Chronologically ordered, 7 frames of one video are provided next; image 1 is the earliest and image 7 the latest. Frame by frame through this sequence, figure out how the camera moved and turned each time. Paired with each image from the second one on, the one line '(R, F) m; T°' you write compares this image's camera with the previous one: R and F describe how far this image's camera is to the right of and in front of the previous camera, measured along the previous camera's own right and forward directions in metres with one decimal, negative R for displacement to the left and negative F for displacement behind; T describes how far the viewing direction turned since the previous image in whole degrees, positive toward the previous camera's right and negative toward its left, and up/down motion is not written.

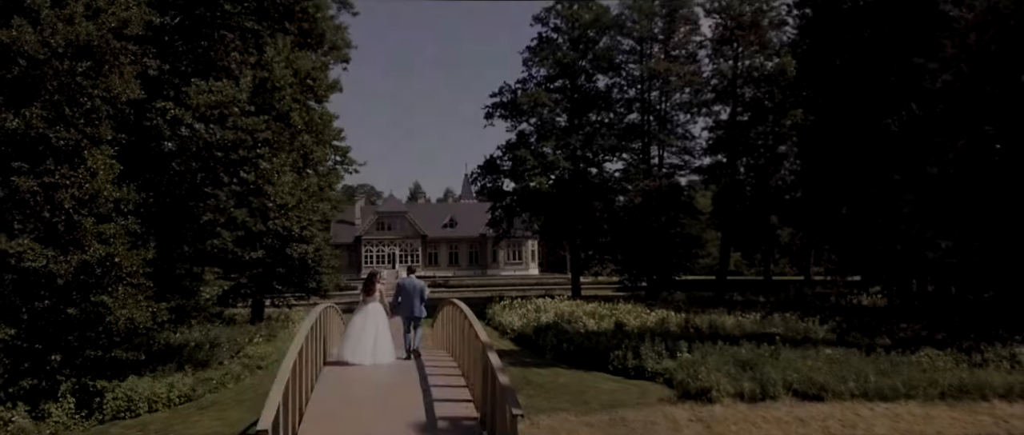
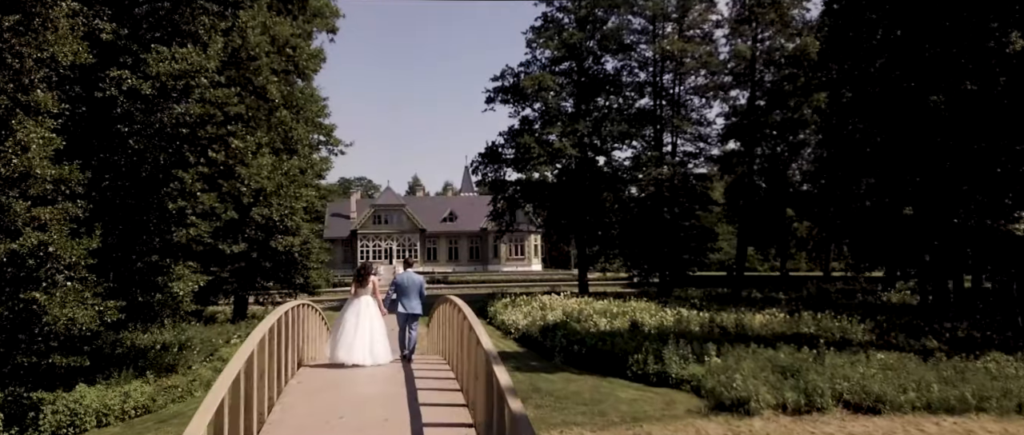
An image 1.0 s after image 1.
(-0.1, +2.1) m; 0°
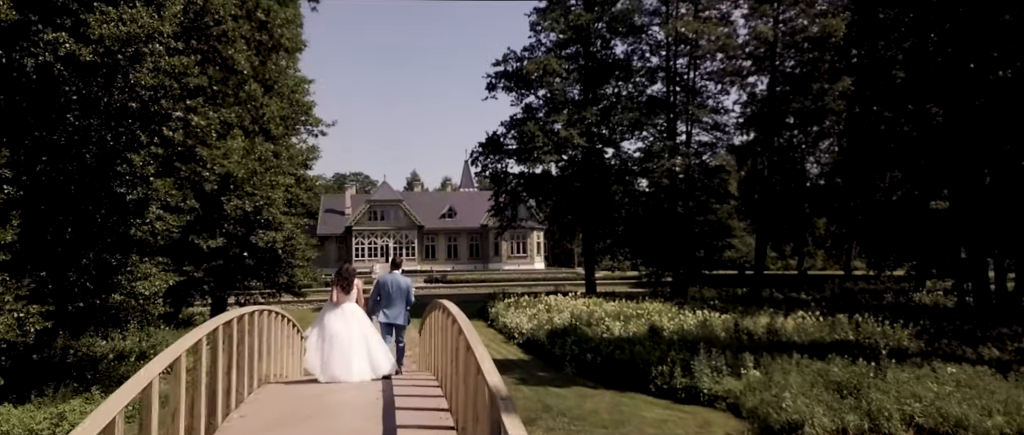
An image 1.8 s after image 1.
(-0.1, +2.1) m; 0°
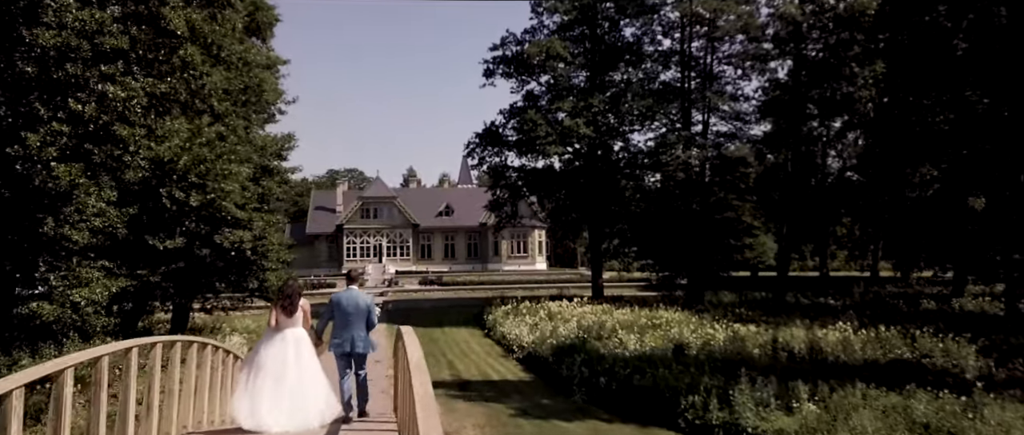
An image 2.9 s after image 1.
(+0.1, +2.6) m; 0°
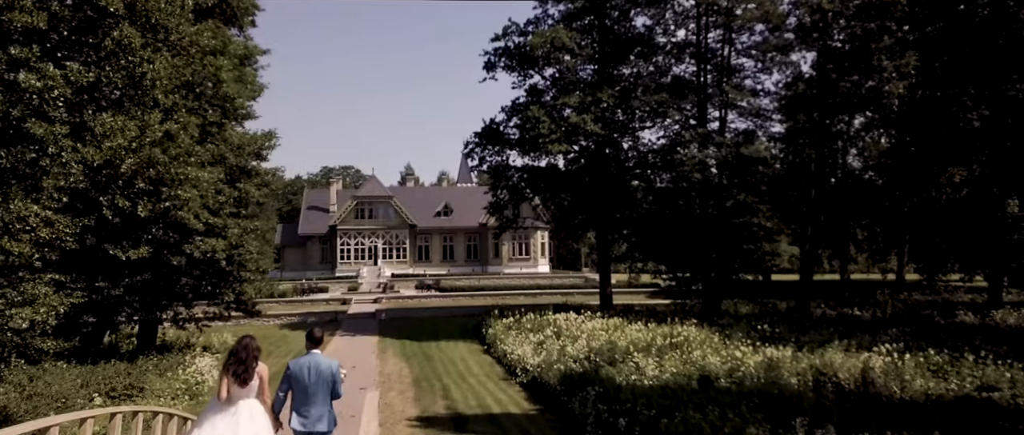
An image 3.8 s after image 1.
(-0.1, +2.0) m; 0°
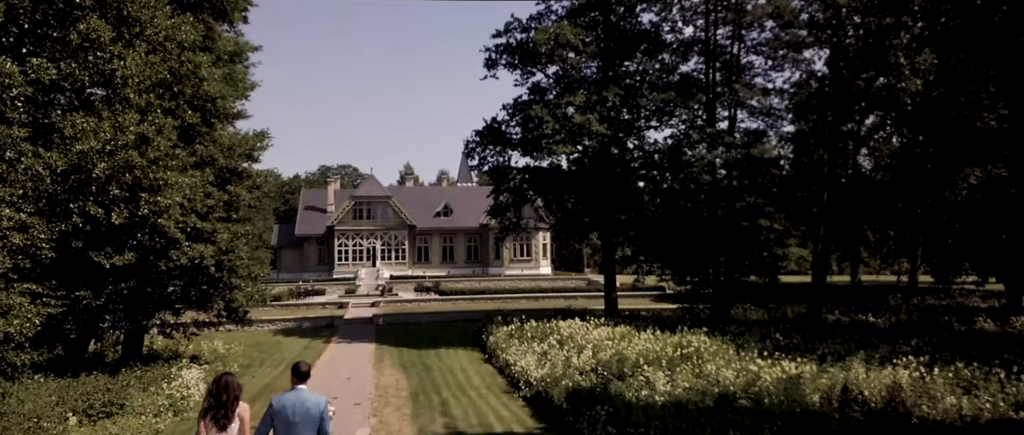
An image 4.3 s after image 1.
(-0.1, +0.8) m; 0°
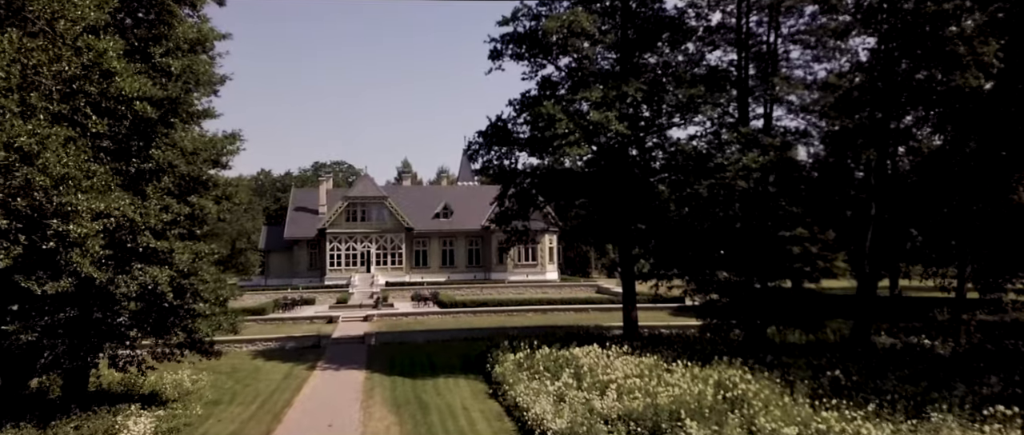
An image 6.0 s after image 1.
(-0.2, +2.7) m; 0°
